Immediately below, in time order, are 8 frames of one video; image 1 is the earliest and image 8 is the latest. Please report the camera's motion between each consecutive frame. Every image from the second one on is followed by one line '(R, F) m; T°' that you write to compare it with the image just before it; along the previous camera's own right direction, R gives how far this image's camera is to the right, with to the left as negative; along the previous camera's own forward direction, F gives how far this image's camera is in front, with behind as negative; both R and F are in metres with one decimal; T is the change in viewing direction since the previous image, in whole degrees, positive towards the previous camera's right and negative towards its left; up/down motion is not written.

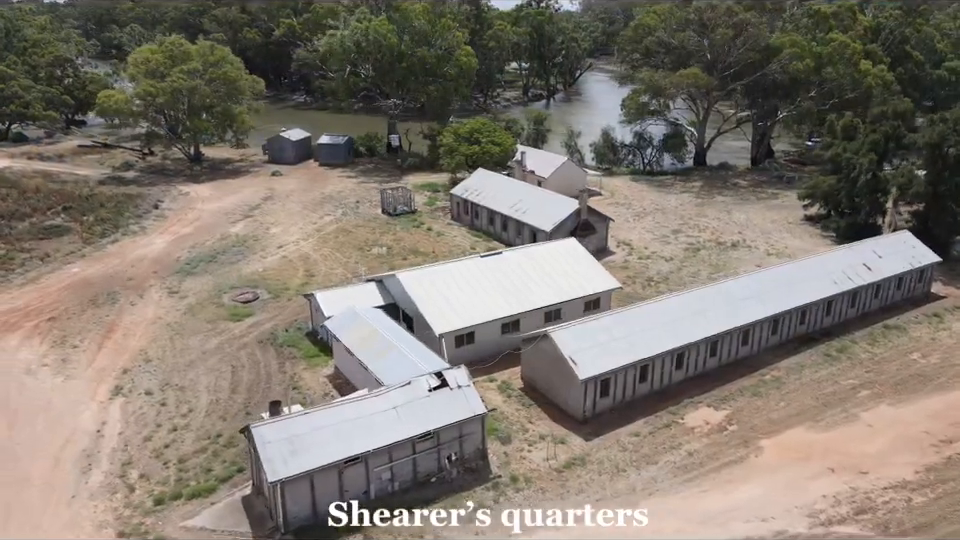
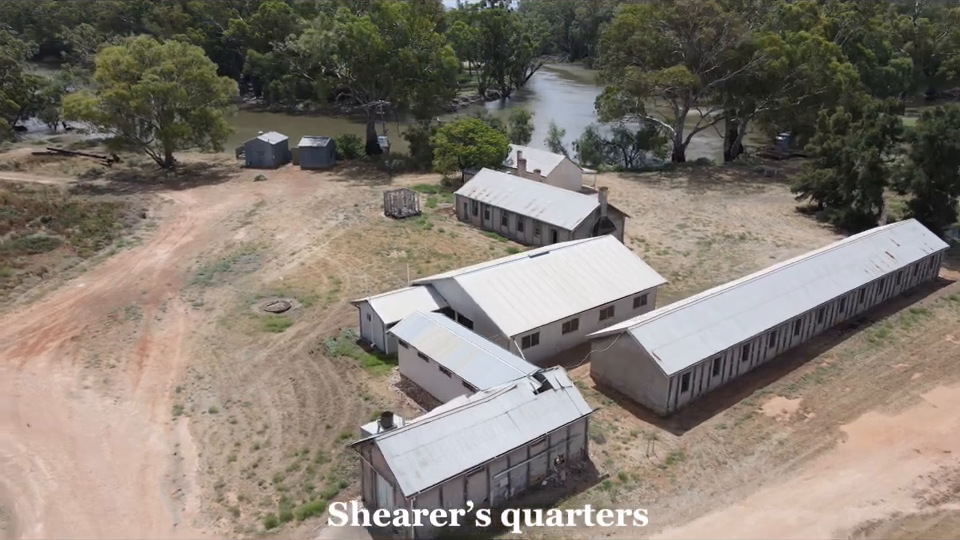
(-4.3, +0.4) m; +5°
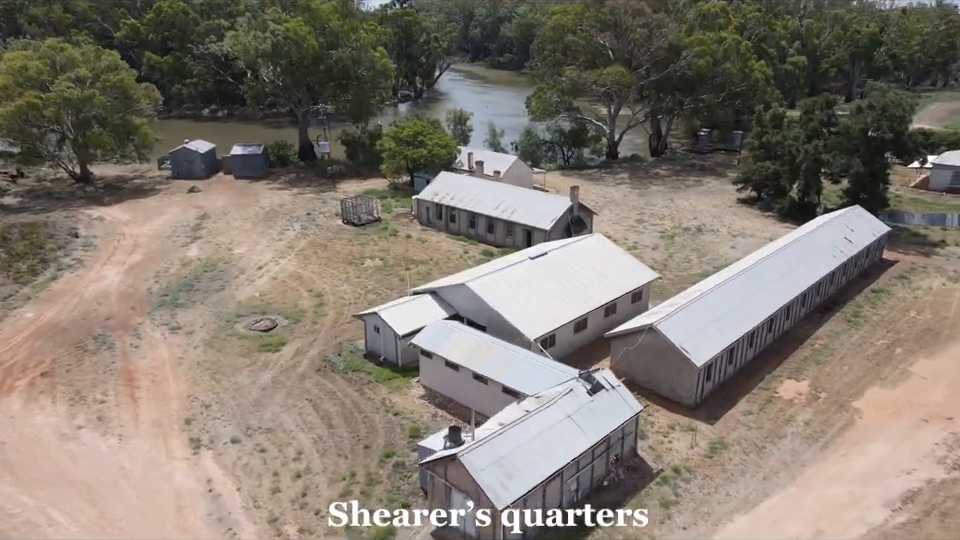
(-3.8, +0.5) m; +8°
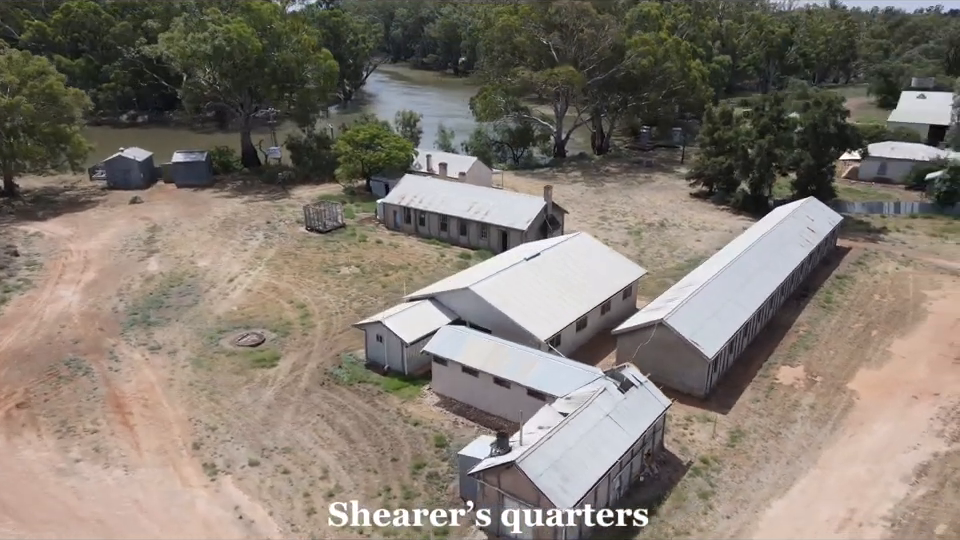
(-2.8, +0.3) m; +6°
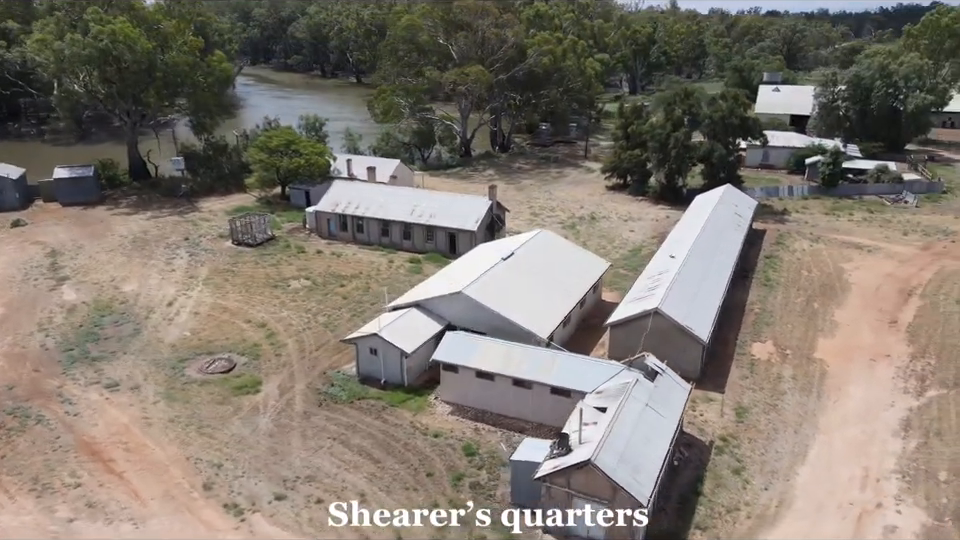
(-4.2, +0.7) m; +11°
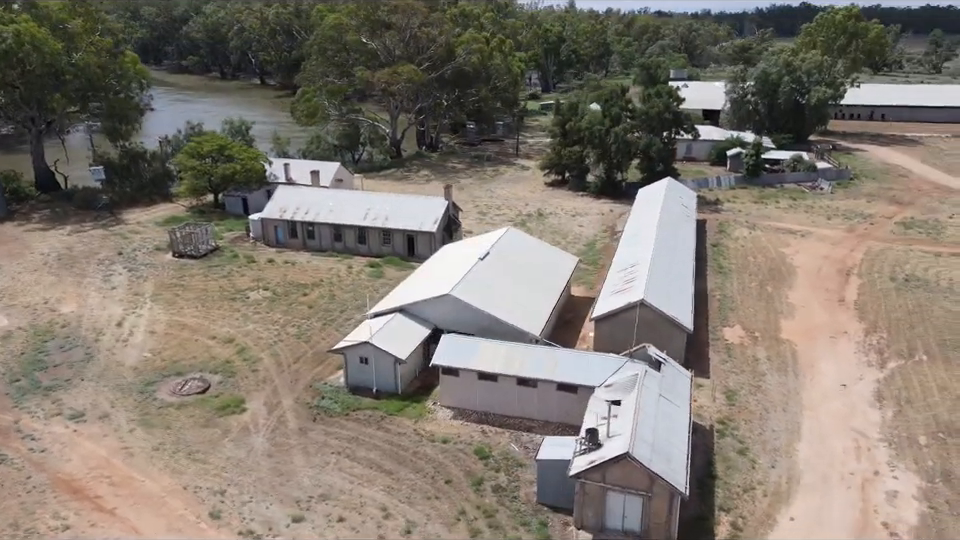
(-2.7, +0.4) m; +8°
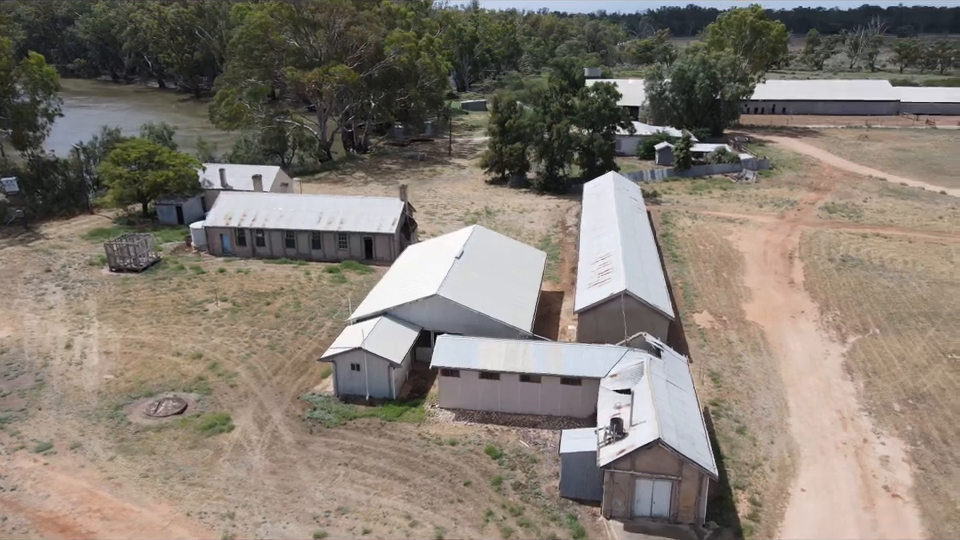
(-2.6, +0.4) m; +7°
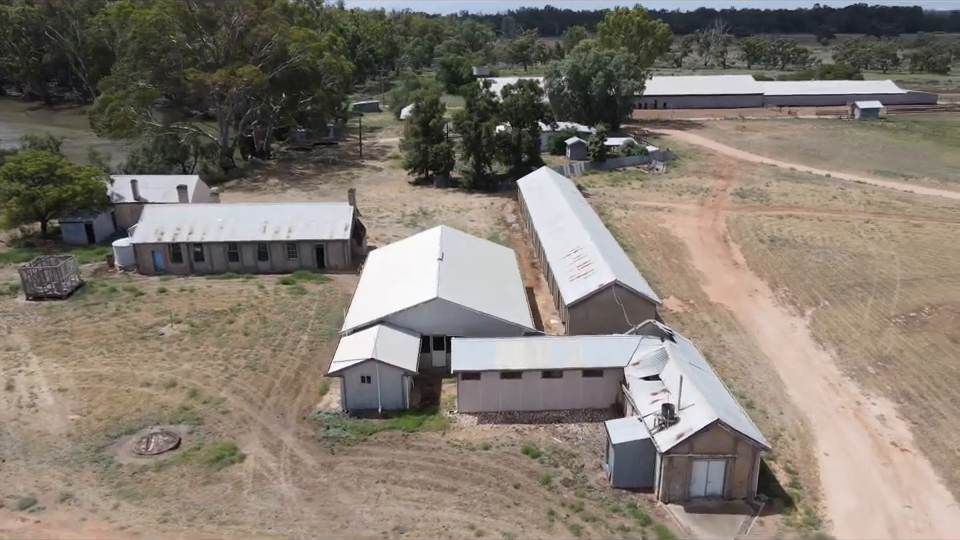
(-4.1, +0.7) m; +10°
